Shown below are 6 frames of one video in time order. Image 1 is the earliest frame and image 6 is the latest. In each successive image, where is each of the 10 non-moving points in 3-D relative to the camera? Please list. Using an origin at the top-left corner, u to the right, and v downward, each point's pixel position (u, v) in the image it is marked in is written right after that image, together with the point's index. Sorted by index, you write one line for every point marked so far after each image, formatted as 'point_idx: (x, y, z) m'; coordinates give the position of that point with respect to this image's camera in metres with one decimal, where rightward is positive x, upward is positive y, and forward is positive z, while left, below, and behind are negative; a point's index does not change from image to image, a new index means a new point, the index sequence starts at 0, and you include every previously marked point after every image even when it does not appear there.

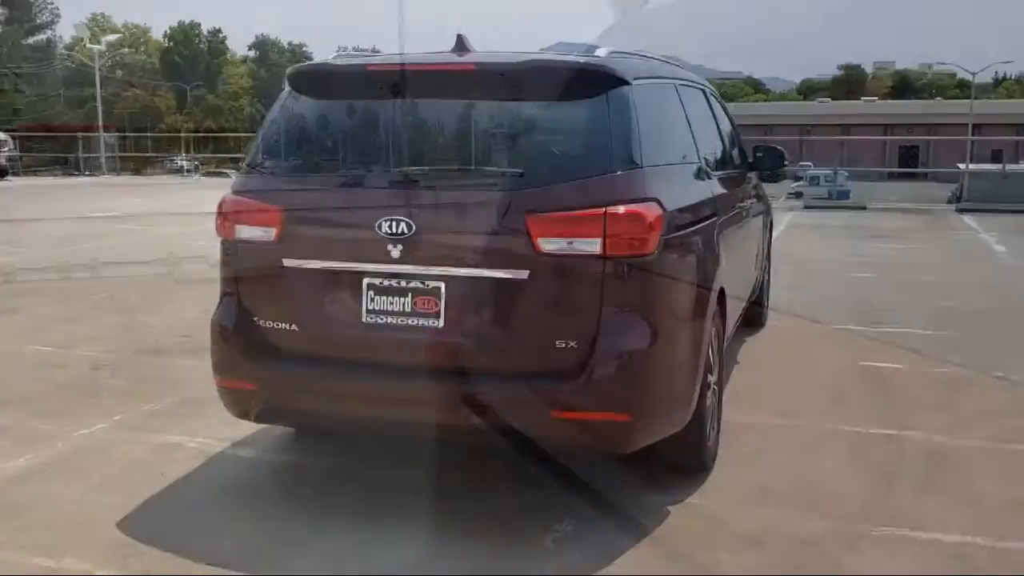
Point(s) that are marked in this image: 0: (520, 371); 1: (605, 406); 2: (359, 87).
0: (0.0, -0.3, +3.8) m
1: (+0.4, -0.5, +3.8) m
2: (-0.6, +0.9, +4.3) m
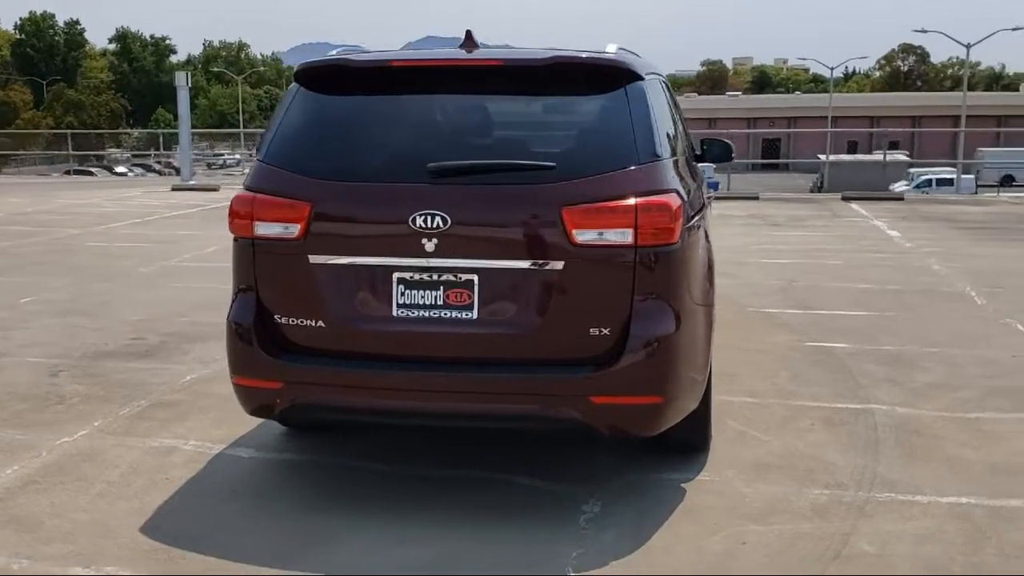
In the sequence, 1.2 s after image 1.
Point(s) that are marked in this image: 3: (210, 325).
0: (+0.2, -0.3, +4.0) m
1: (+0.5, -0.4, +3.9) m
2: (-0.5, +0.9, +4.4) m
3: (-2.4, -0.3, +7.8) m
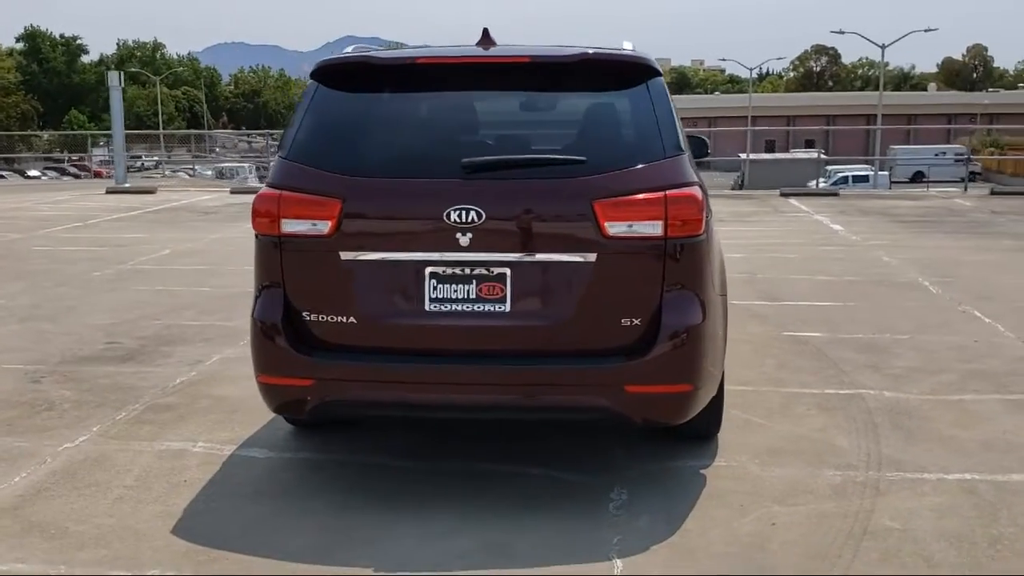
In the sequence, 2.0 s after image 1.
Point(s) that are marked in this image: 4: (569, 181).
0: (+0.3, -0.3, +4.0) m
1: (+0.6, -0.4, +4.0) m
2: (-0.5, +0.9, +4.4) m
3: (-2.5, -0.3, +7.7) m
4: (+0.2, +0.4, +4.0) m
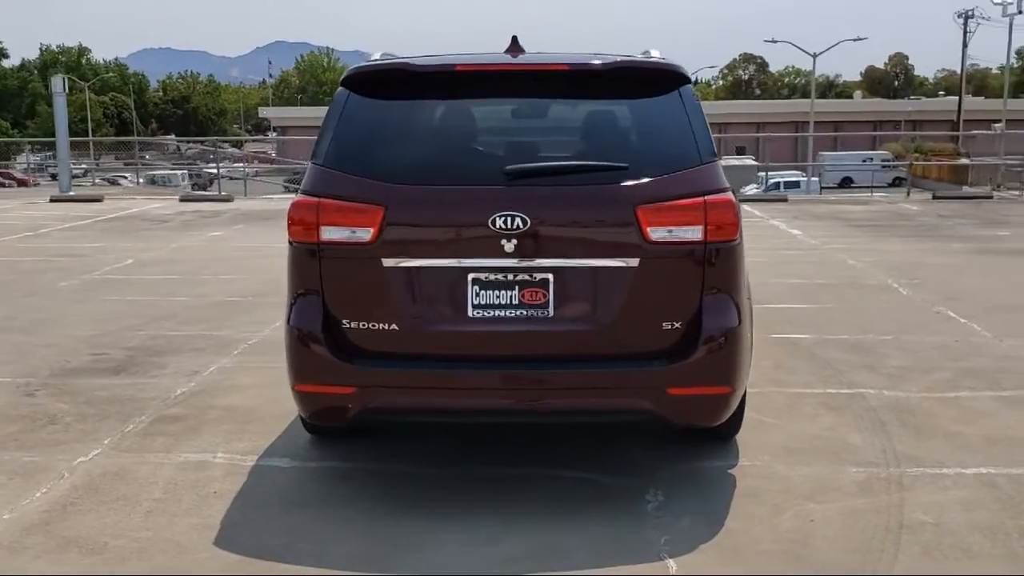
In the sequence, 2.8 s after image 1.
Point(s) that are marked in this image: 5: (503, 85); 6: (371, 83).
0: (+0.5, -0.3, +4.1) m
1: (+0.8, -0.4, +4.1) m
2: (-0.3, +0.9, +4.4) m
3: (-2.6, -0.4, +7.5) m
4: (+0.4, +0.4, +4.1) m
5: (0.0, +0.9, +4.4) m
6: (-0.6, +0.9, +4.5) m
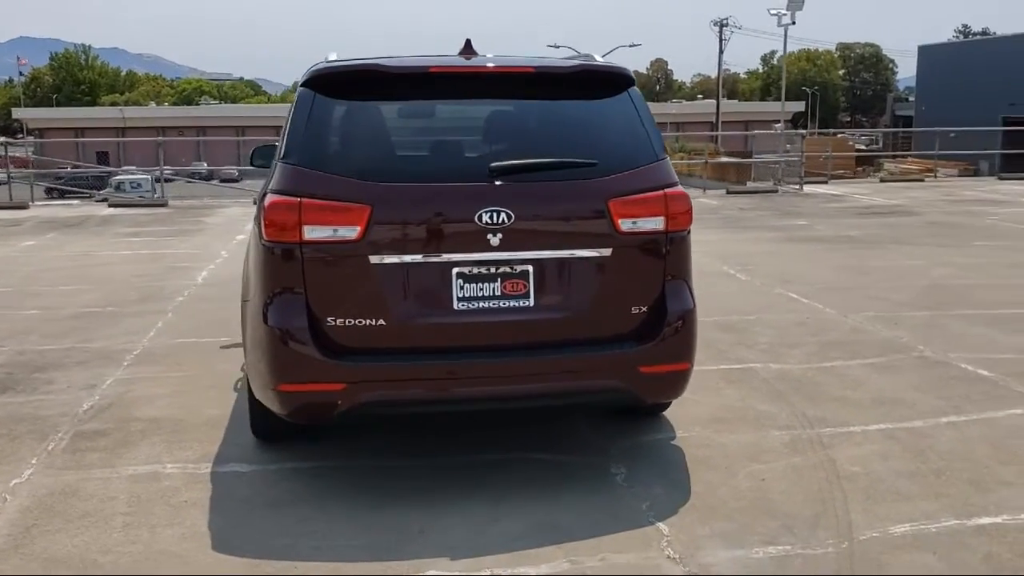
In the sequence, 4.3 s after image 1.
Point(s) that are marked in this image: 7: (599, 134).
0: (+0.4, -0.2, +4.4) m
1: (+0.7, -0.3, +4.5) m
2: (-0.5, +0.9, +4.5) m
3: (-3.3, -0.5, +7.1) m
4: (+0.3, +0.5, +4.4) m
5: (-0.2, +0.9, +4.6) m
6: (-0.8, +0.9, +4.5) m
7: (+0.4, +0.7, +4.5) m
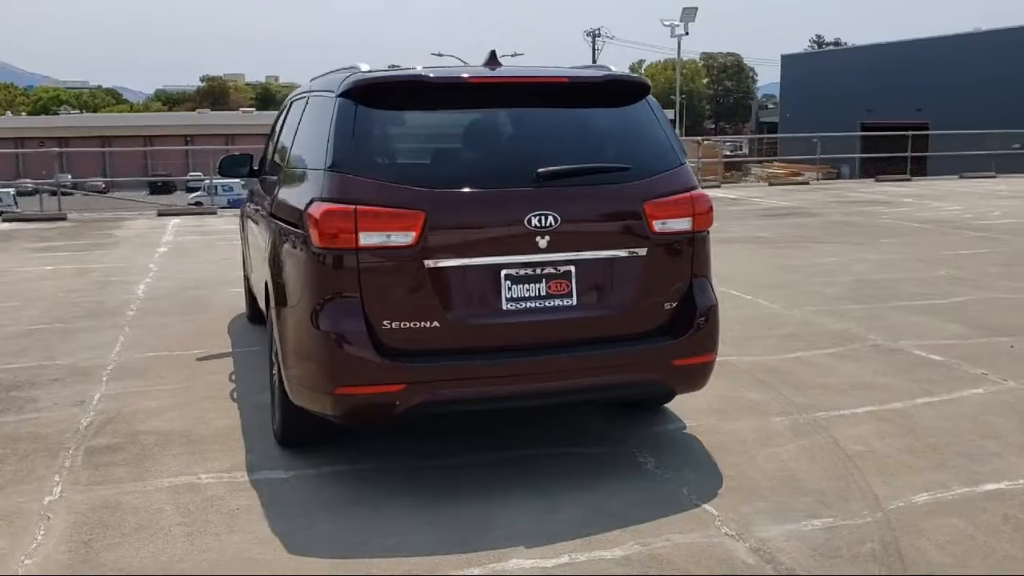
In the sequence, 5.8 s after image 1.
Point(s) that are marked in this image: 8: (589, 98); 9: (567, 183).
0: (+0.6, -0.2, +4.6) m
1: (+0.9, -0.3, +4.8) m
2: (-0.4, +0.9, +4.7) m
3: (-3.4, -0.6, +6.8) m
4: (+0.5, +0.5, +4.6) m
5: (-0.1, +0.9, +4.8) m
6: (-0.7, +0.9, +4.6) m
7: (+0.5, +0.7, +4.8) m
8: (+0.4, +0.9, +4.9) m
9: (+0.2, +0.5, +4.5) m
